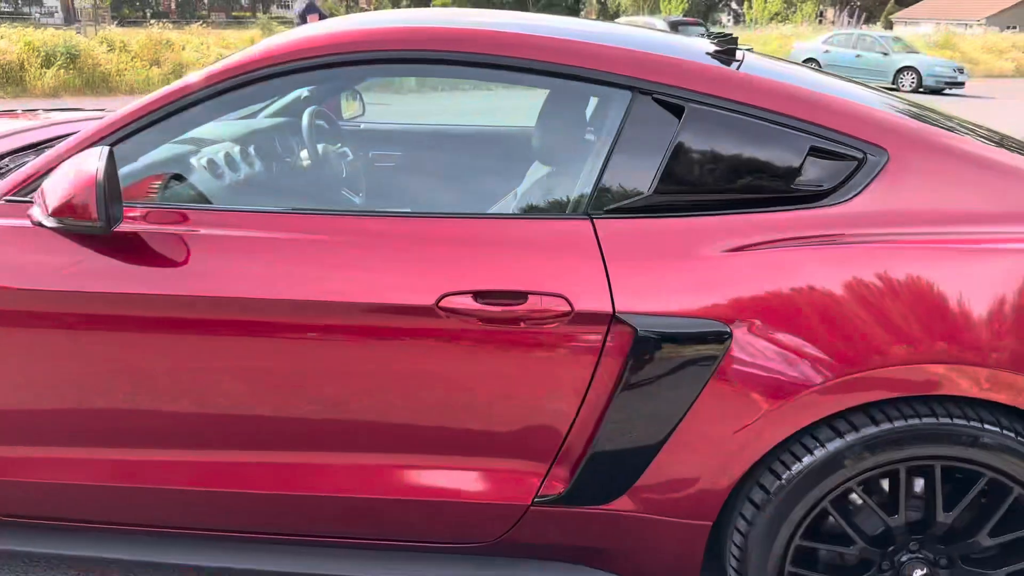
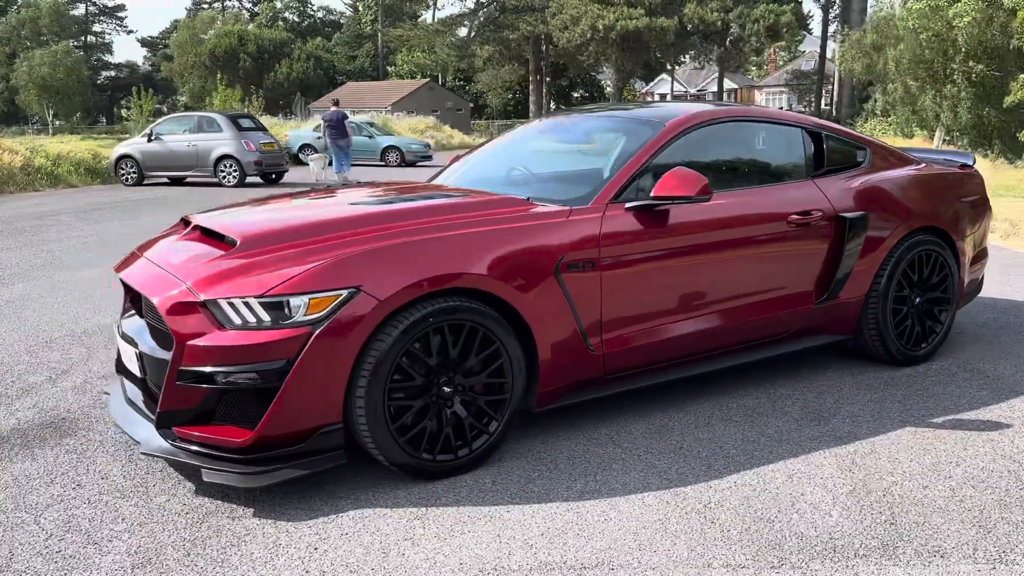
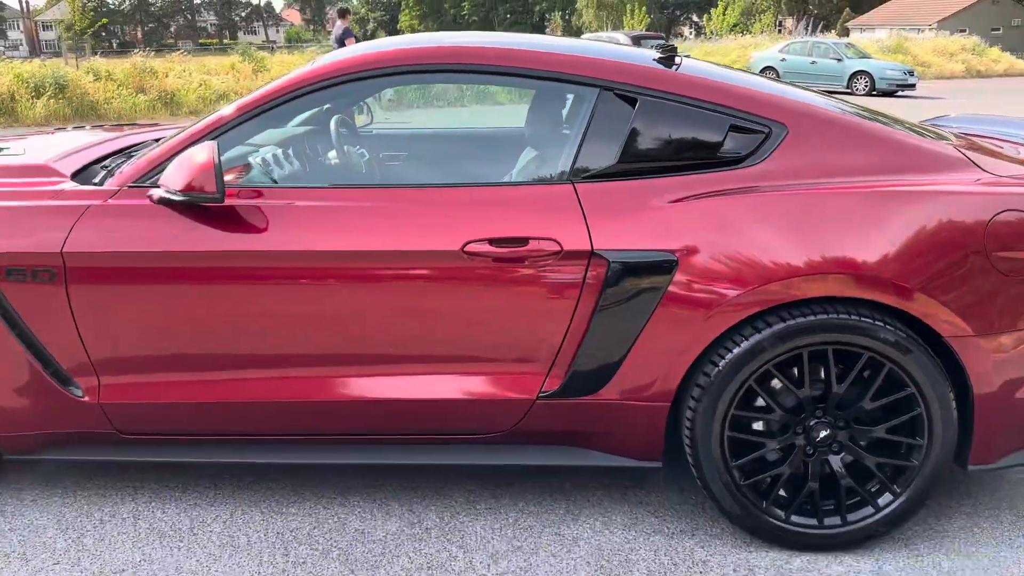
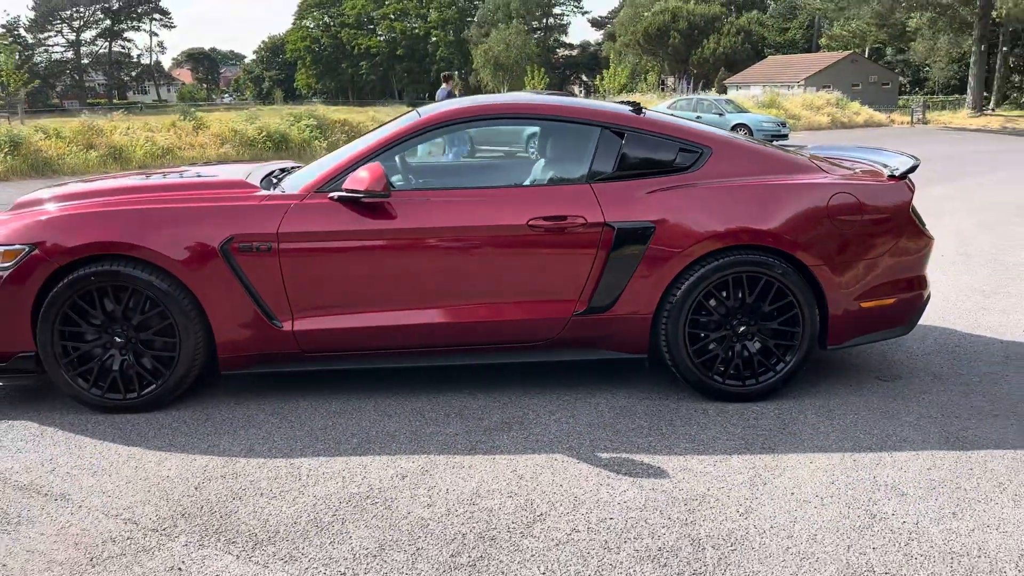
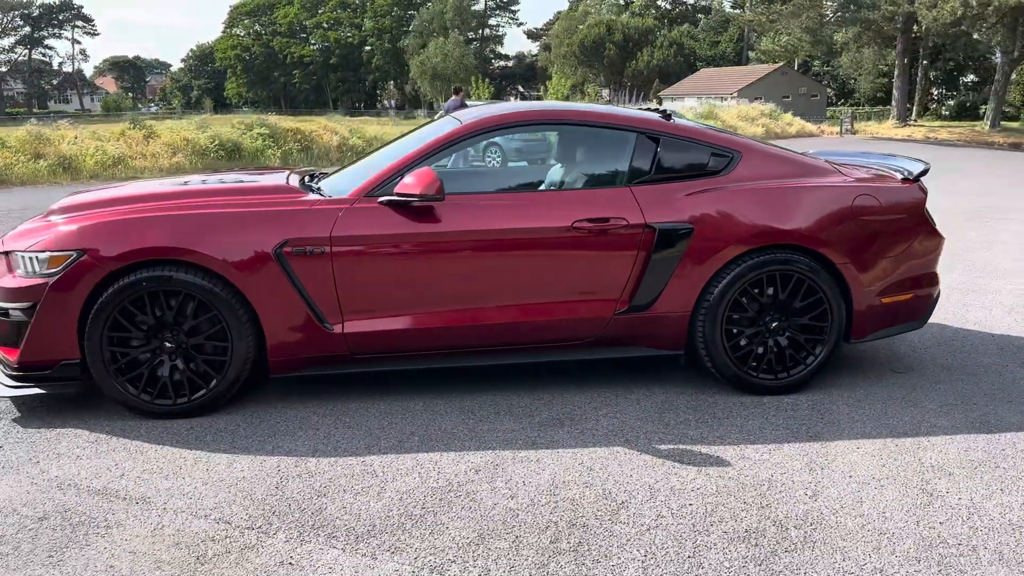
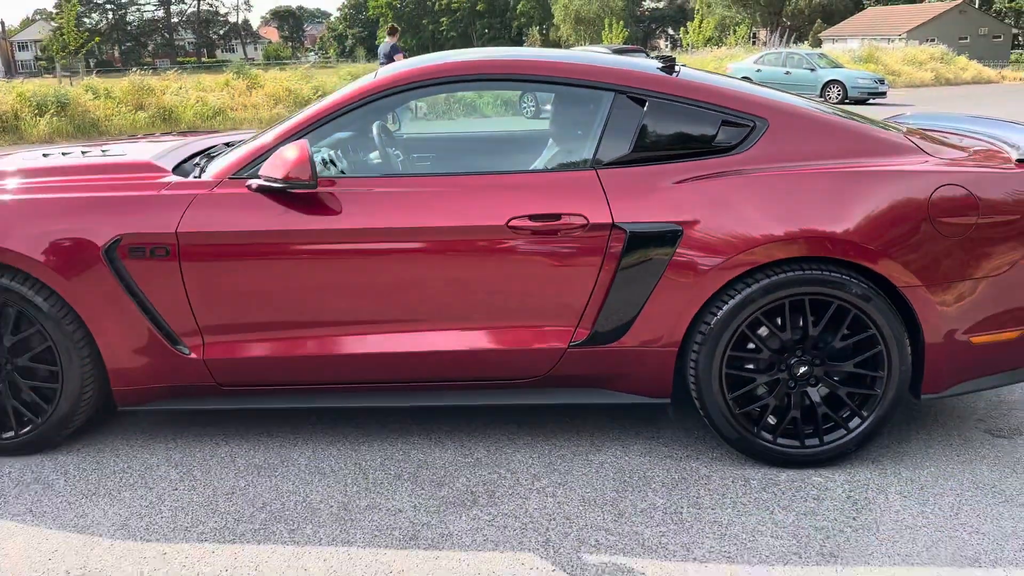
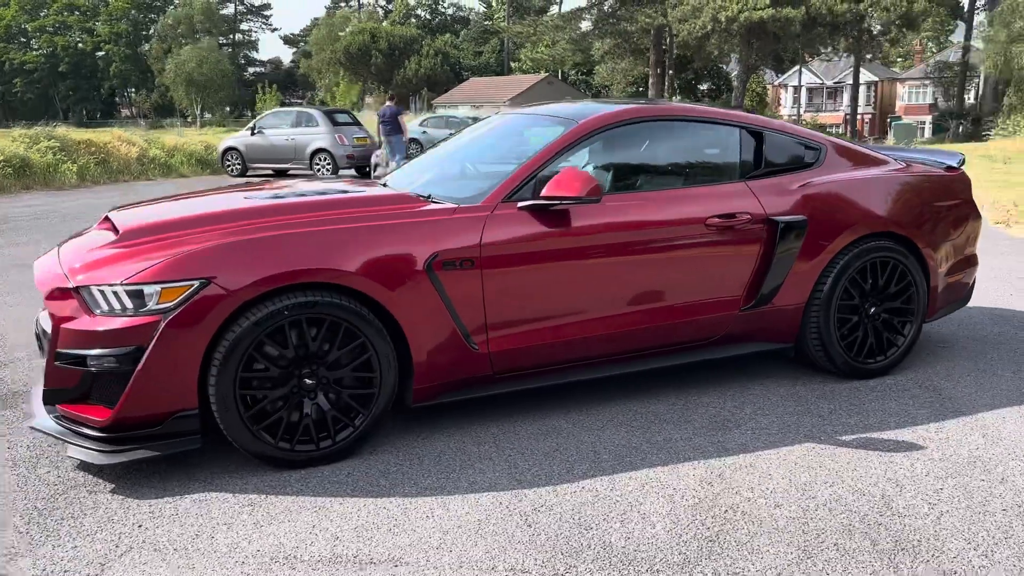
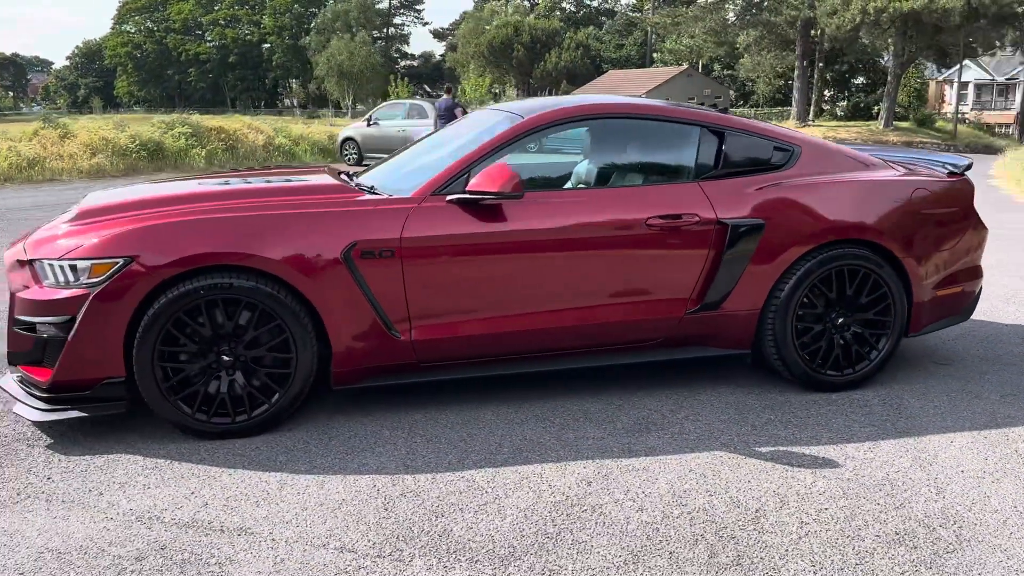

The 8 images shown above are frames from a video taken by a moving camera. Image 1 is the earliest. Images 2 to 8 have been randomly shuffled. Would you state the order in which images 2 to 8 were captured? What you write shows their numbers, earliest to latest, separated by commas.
3, 6, 4, 5, 8, 7, 2
